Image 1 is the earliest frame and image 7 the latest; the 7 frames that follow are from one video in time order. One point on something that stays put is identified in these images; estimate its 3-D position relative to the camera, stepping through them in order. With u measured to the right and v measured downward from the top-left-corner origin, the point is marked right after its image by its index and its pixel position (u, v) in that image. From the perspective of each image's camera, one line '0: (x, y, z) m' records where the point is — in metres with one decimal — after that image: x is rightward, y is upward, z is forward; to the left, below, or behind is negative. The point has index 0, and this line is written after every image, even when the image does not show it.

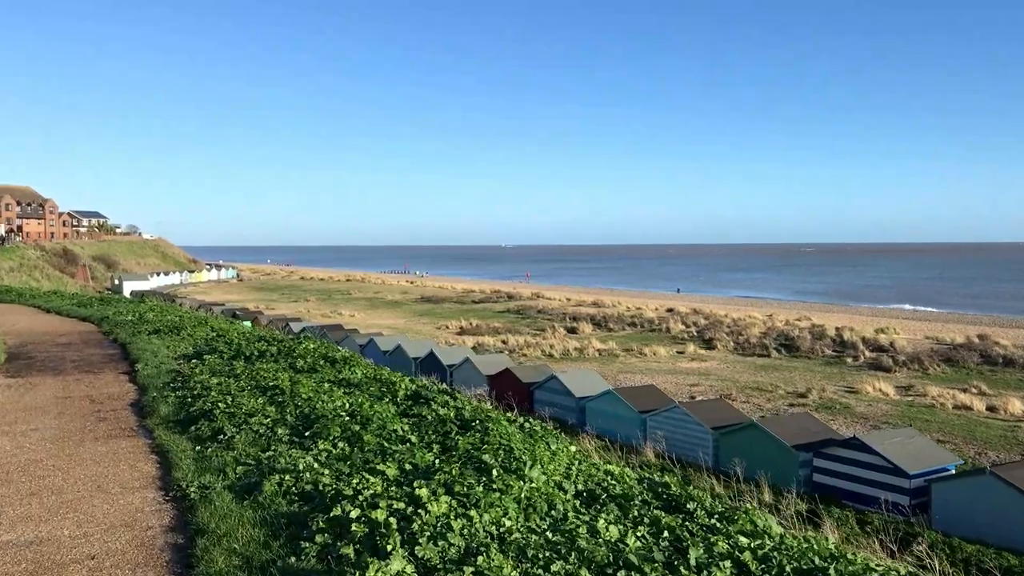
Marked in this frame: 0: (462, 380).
0: (-0.9, -1.6, +16.8) m
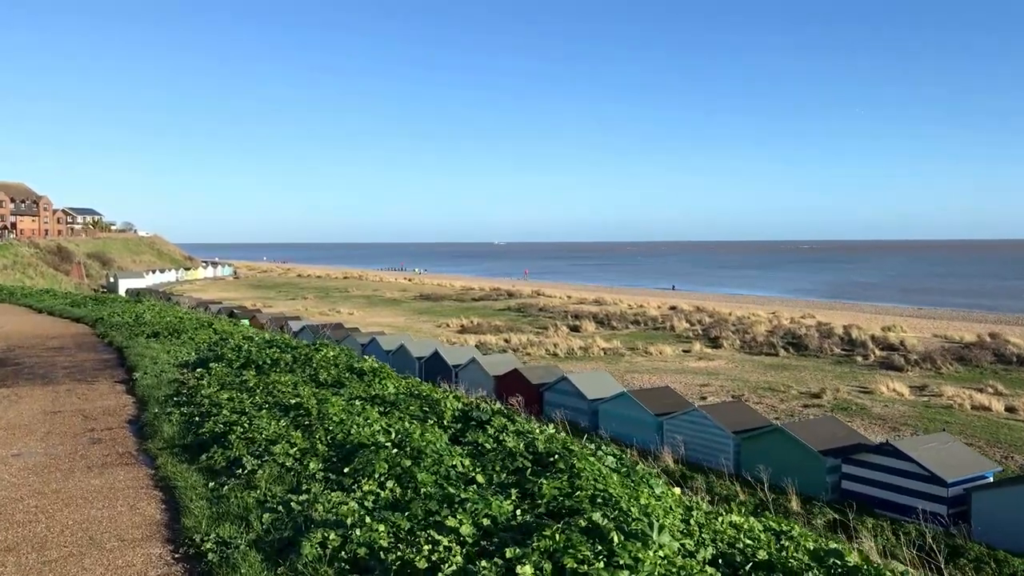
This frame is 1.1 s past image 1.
0: (-0.8, -1.6, +16.3) m
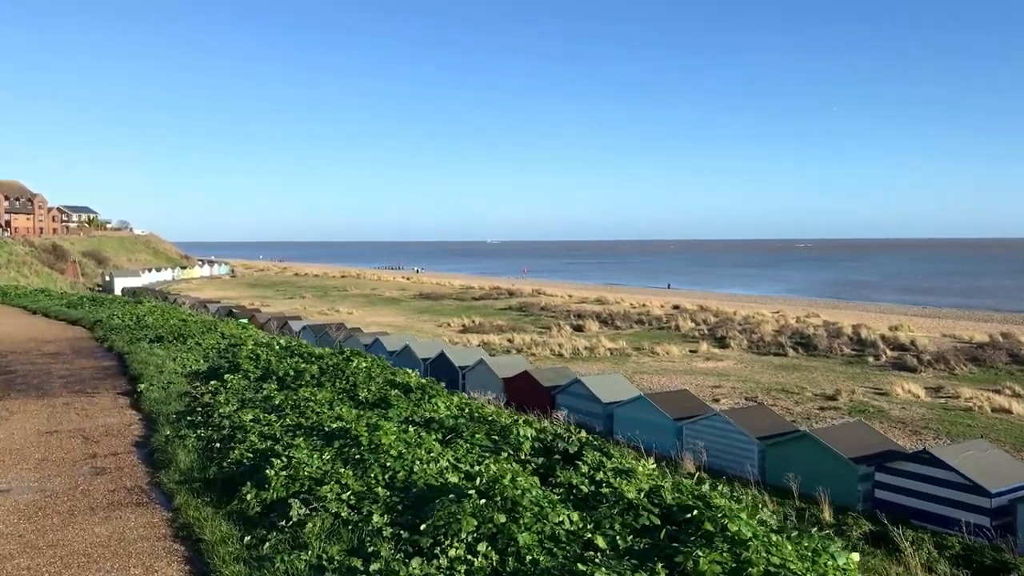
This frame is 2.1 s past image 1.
0: (-0.6, -1.6, +15.8) m
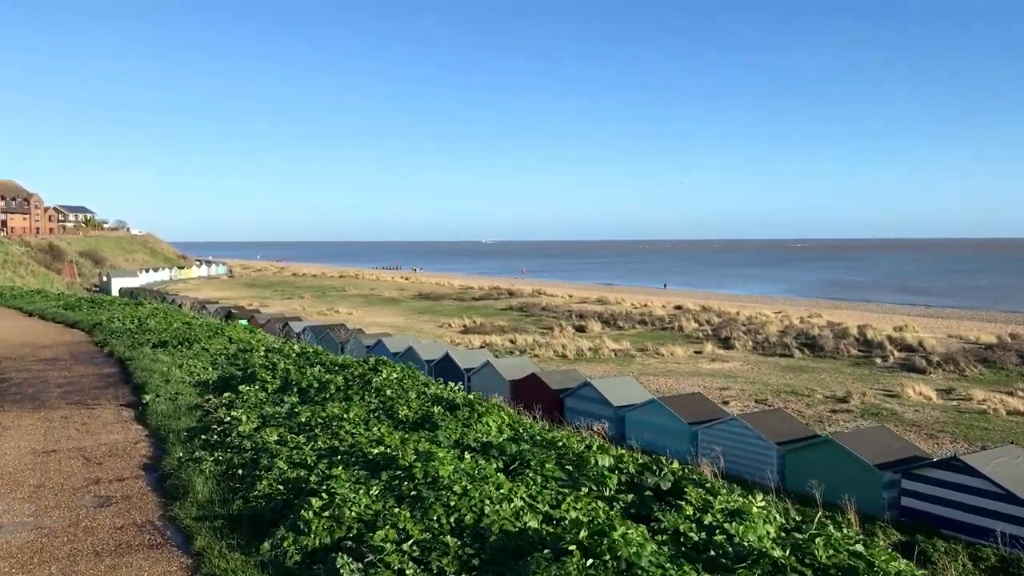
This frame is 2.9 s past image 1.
0: (-0.5, -1.6, +15.5) m
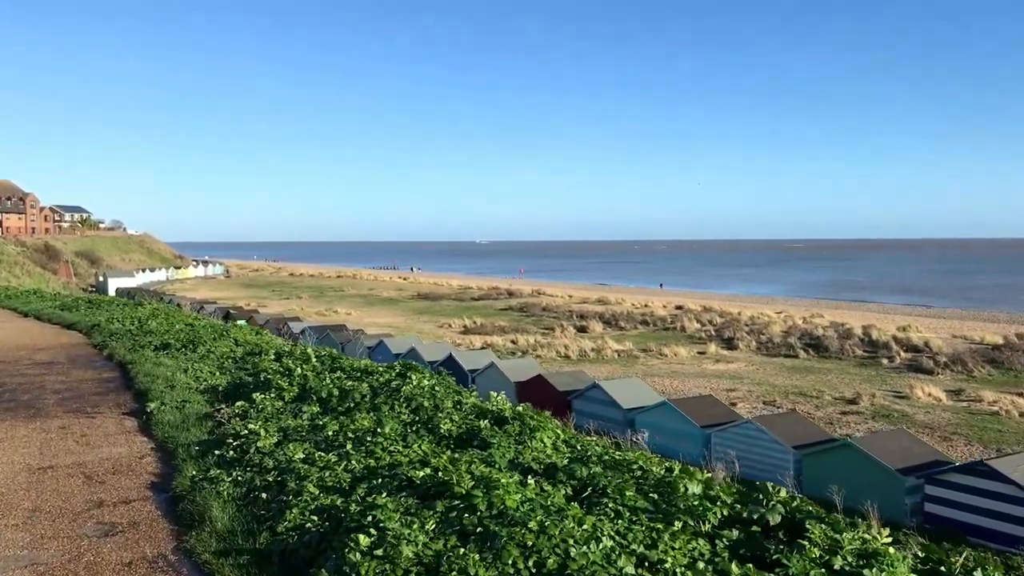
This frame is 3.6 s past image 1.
0: (-0.4, -1.6, +15.2) m
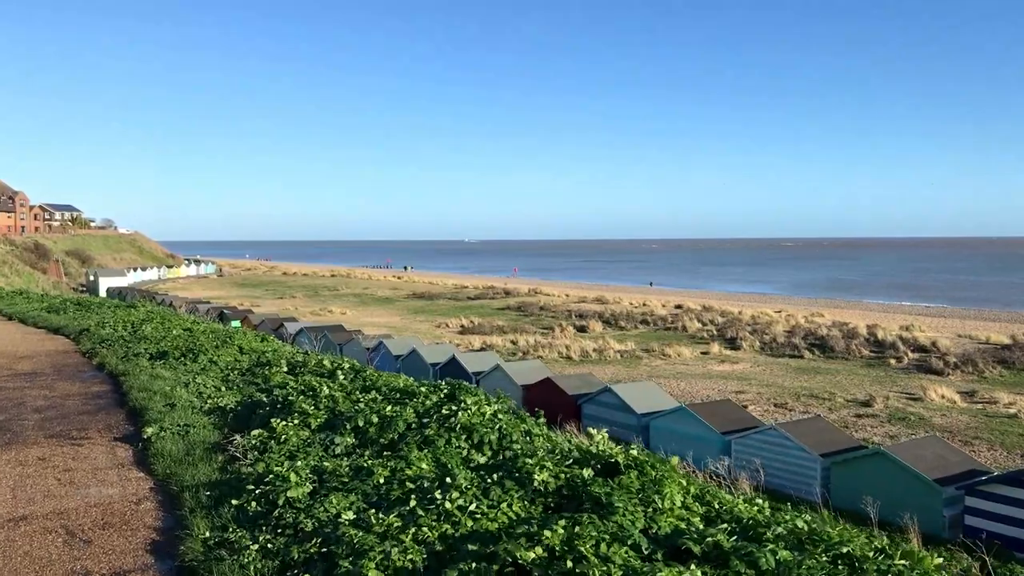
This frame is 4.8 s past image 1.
0: (-0.3, -1.6, +14.7) m
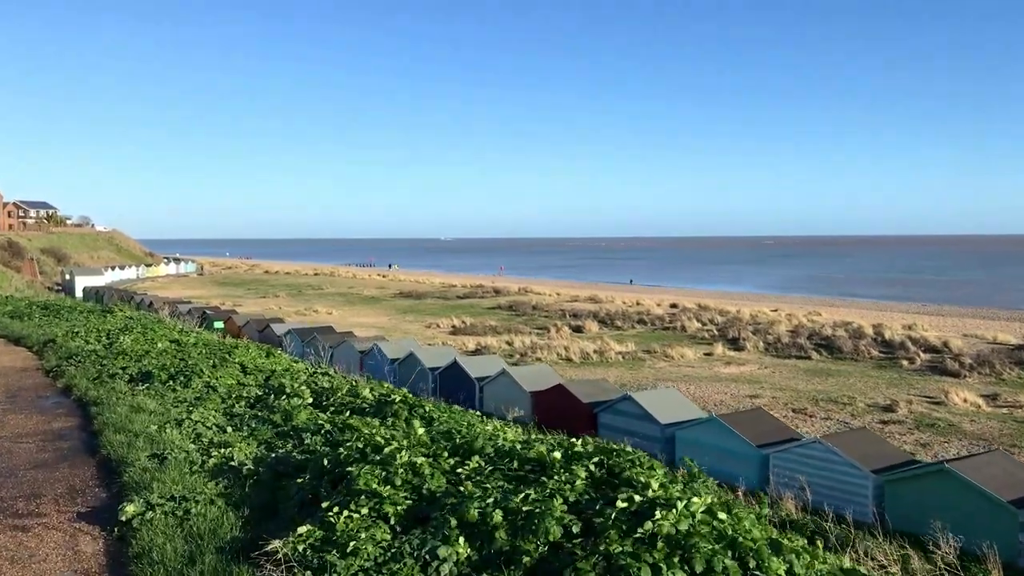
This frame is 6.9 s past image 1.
0: (-0.2, -1.6, +13.7) m
